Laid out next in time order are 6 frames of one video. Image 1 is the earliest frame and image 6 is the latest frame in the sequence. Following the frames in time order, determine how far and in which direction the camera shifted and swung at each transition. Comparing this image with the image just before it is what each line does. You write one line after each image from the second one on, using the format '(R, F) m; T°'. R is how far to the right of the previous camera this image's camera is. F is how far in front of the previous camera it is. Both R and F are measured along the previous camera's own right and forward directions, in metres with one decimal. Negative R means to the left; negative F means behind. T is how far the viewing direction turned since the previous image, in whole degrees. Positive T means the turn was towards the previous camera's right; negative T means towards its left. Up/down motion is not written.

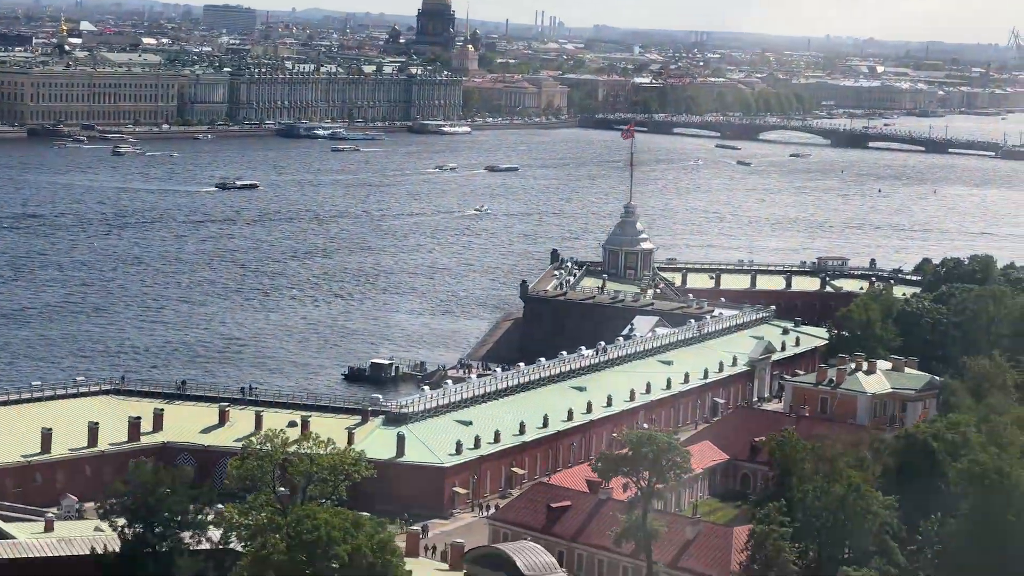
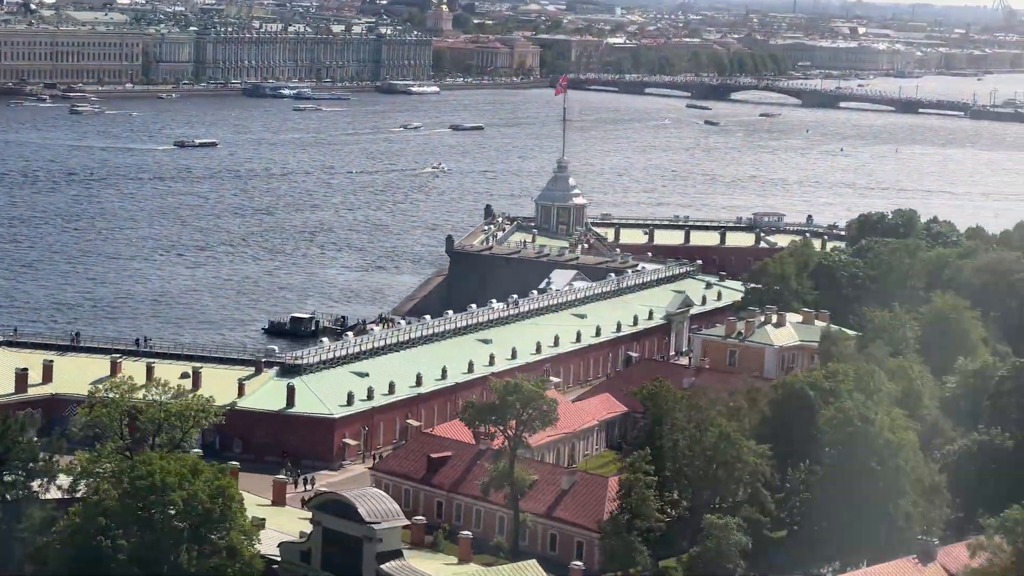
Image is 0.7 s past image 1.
(+0.4, 0.0) m; +1°
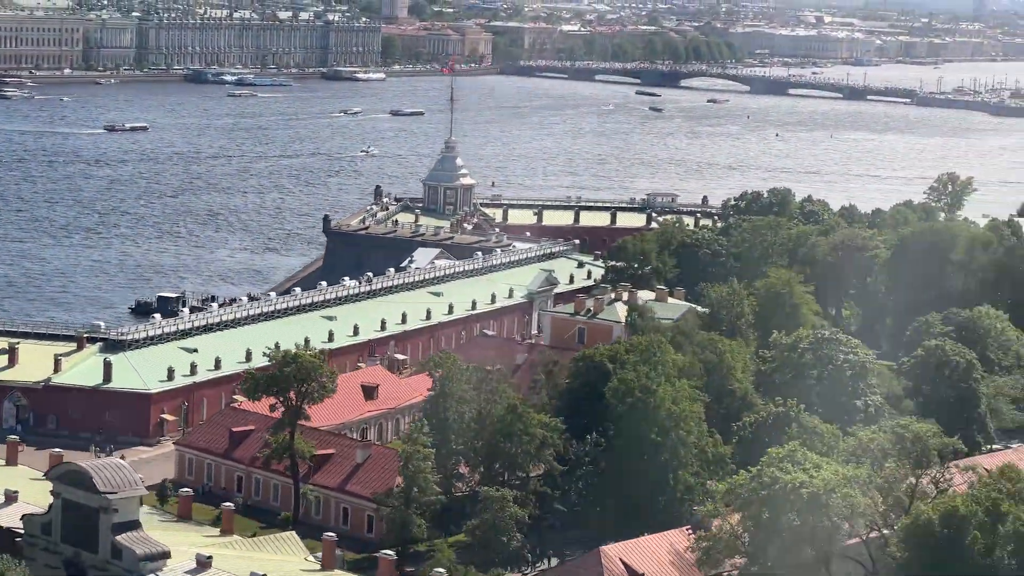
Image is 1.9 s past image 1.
(+0.7, +0.1) m; +1°
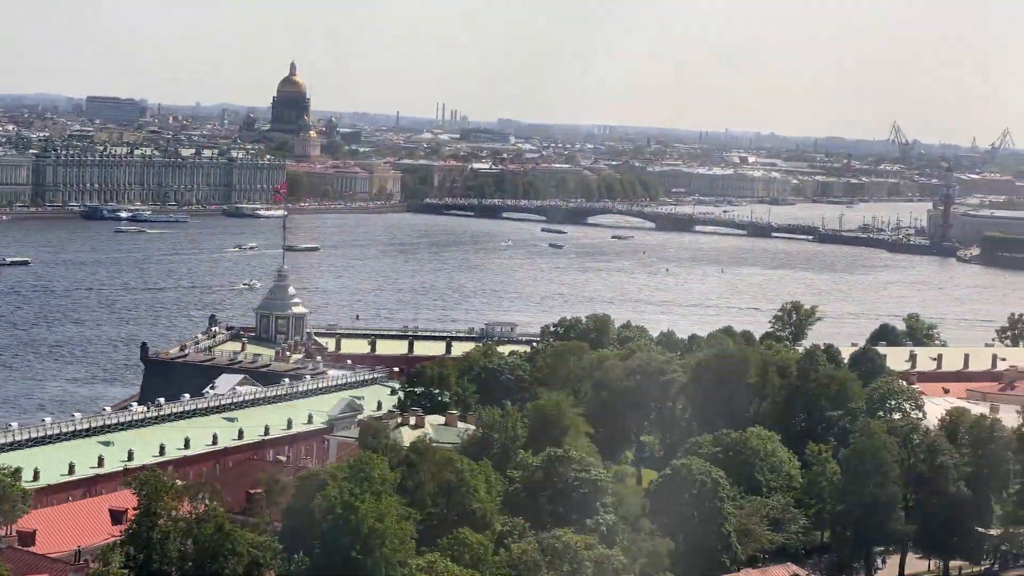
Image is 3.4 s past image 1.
(+0.8, +0.1) m; +2°
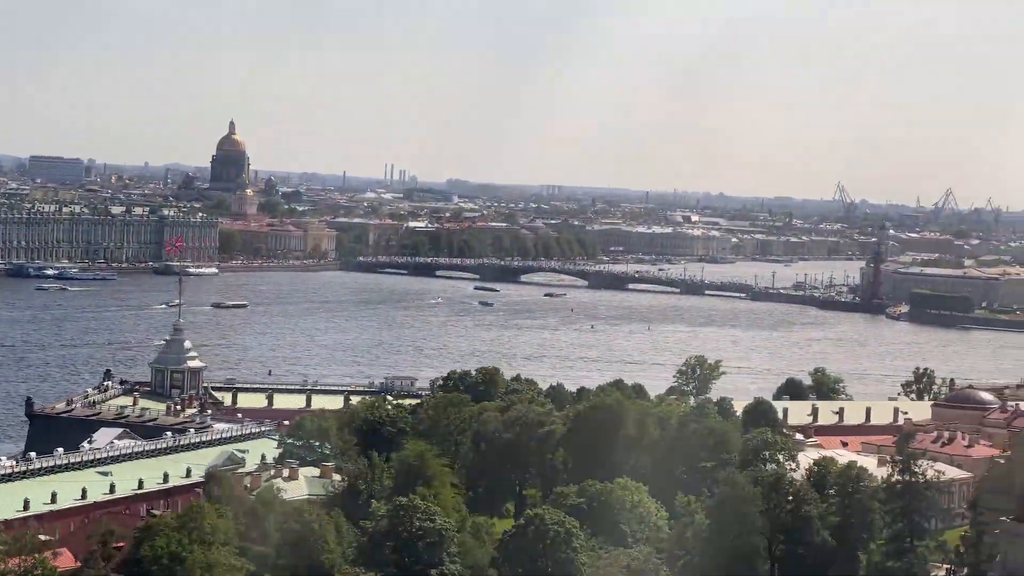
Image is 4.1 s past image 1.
(+0.4, +0.1) m; +2°
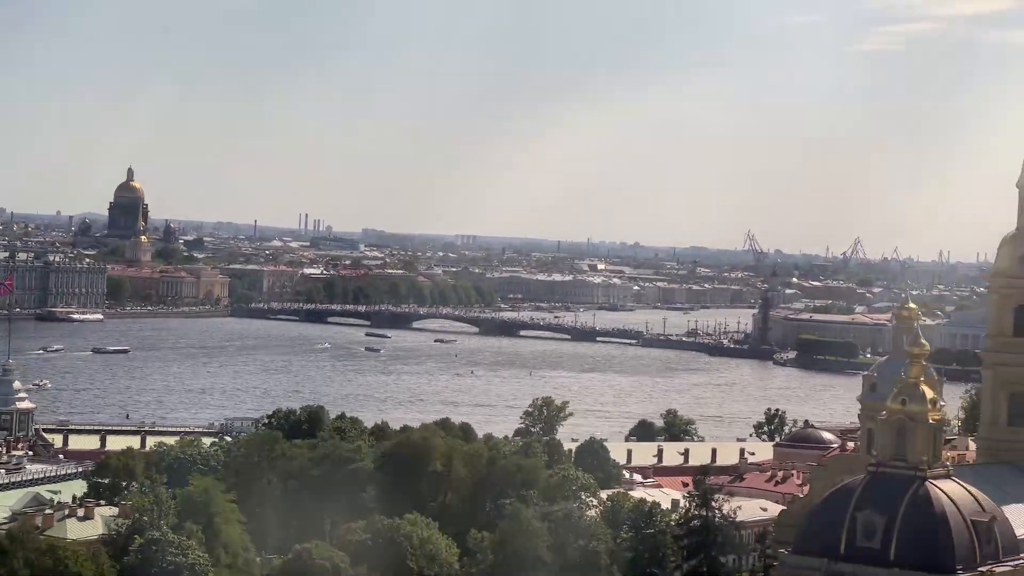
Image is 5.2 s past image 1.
(+0.6, +0.1) m; +3°
